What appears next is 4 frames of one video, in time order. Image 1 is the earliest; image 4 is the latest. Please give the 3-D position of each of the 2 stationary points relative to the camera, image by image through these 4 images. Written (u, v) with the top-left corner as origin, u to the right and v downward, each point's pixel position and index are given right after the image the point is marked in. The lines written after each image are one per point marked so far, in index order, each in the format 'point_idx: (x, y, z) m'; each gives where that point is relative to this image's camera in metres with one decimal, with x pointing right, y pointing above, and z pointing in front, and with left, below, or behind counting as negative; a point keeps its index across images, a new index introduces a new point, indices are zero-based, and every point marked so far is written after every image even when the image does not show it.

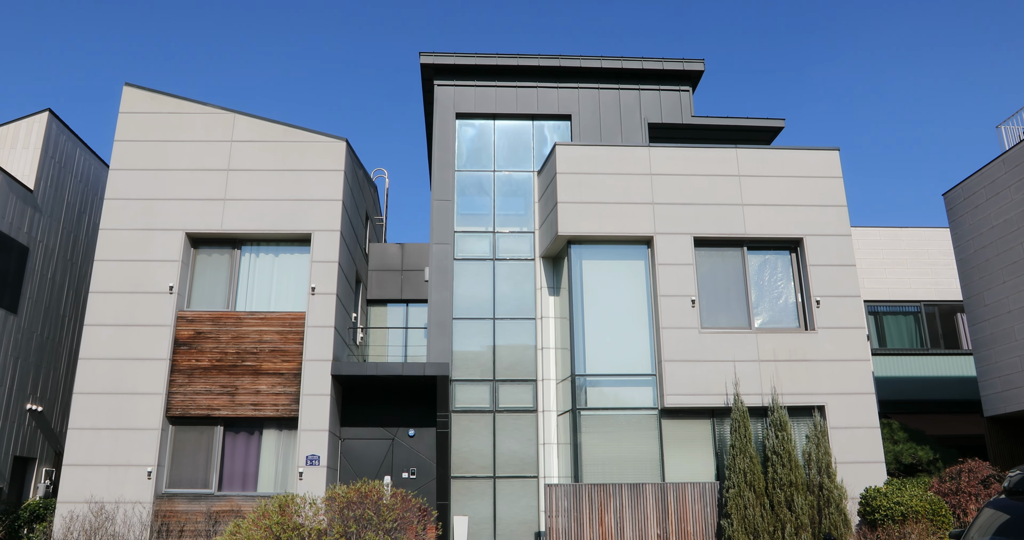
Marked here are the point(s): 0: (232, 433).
0: (-4.9, -2.9, +14.5) m
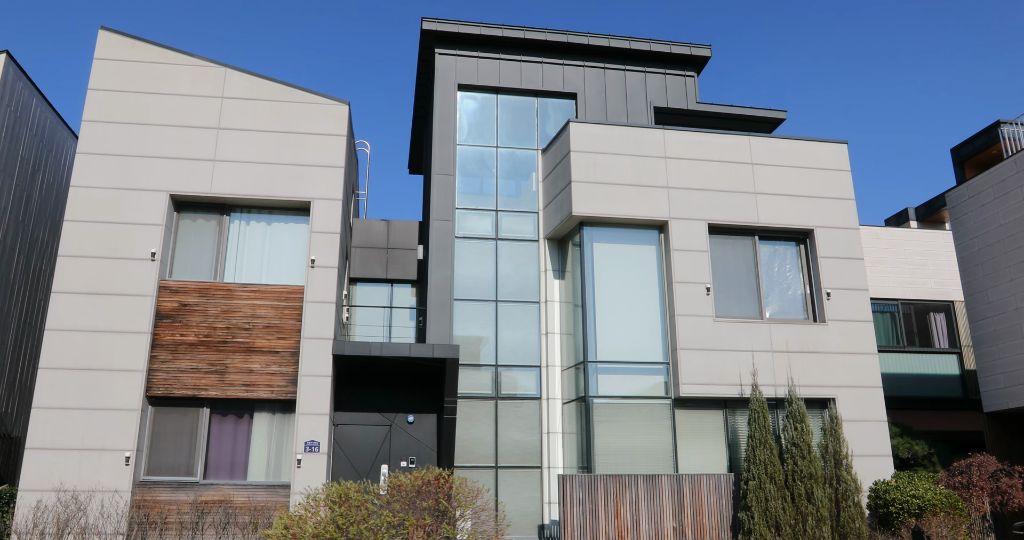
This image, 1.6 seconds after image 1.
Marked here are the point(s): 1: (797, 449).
0: (-4.7, -2.4, +13.3) m
1: (+4.7, -2.9, +13.5) m
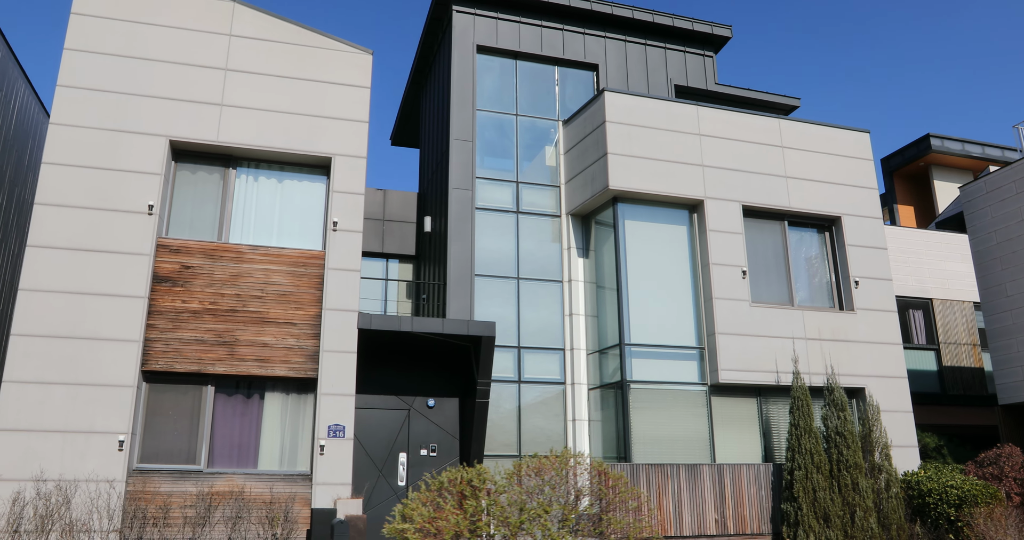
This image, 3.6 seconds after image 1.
0: (-4.0, -1.8, +11.6) m
1: (+5.2, -2.7, +13.1) m
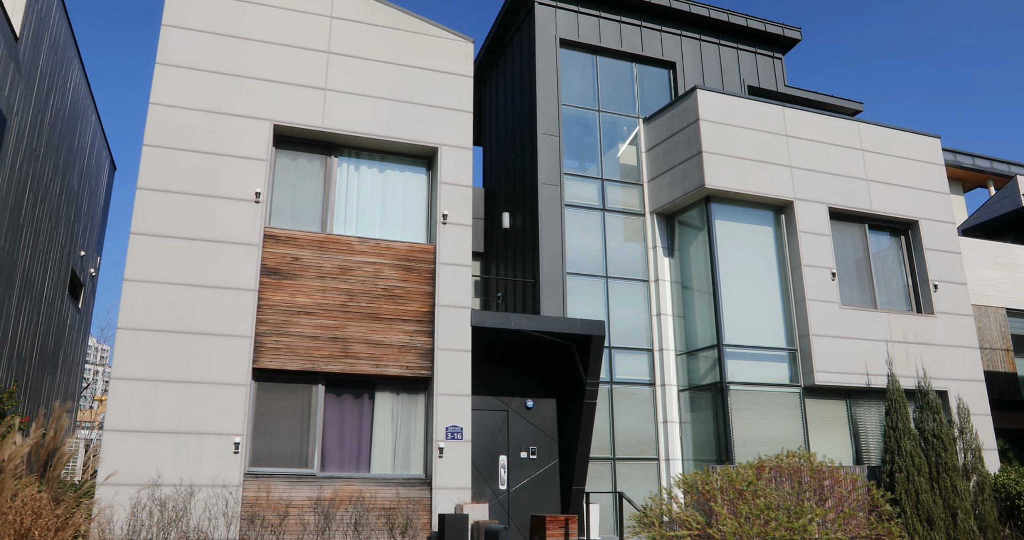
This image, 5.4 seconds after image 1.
0: (-2.3, -1.7, +11.0) m
1: (+6.7, -2.7, +13.1) m
